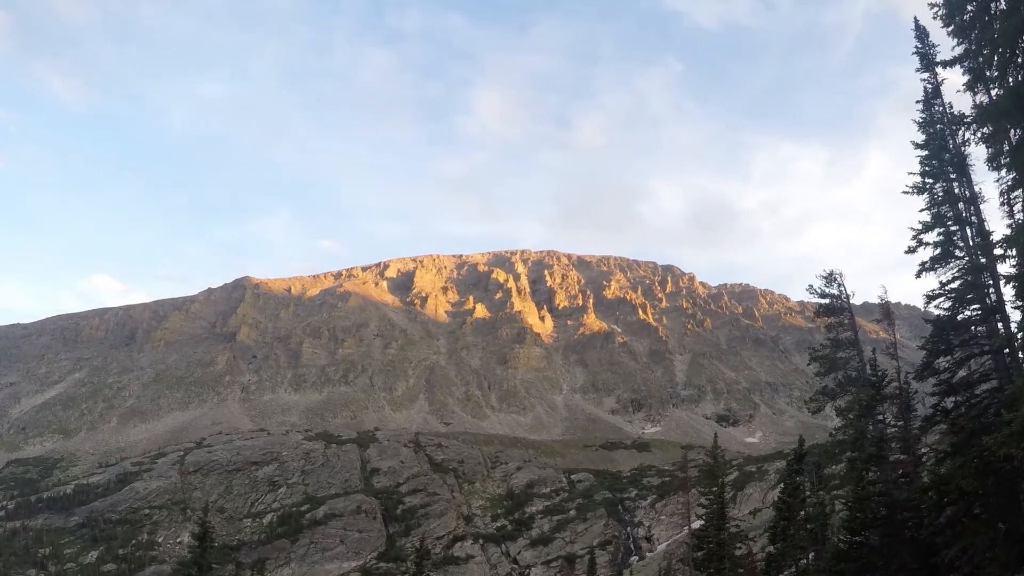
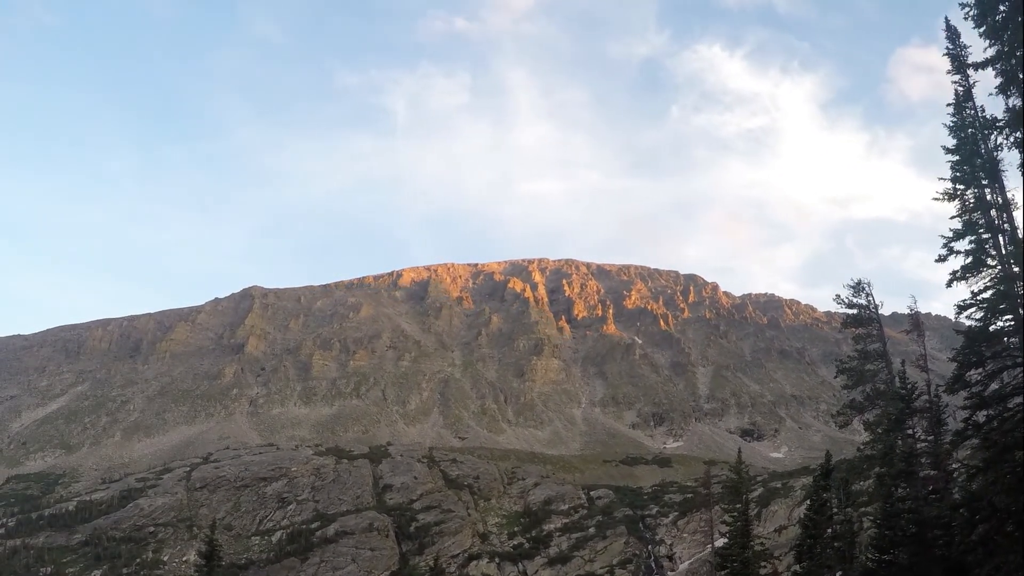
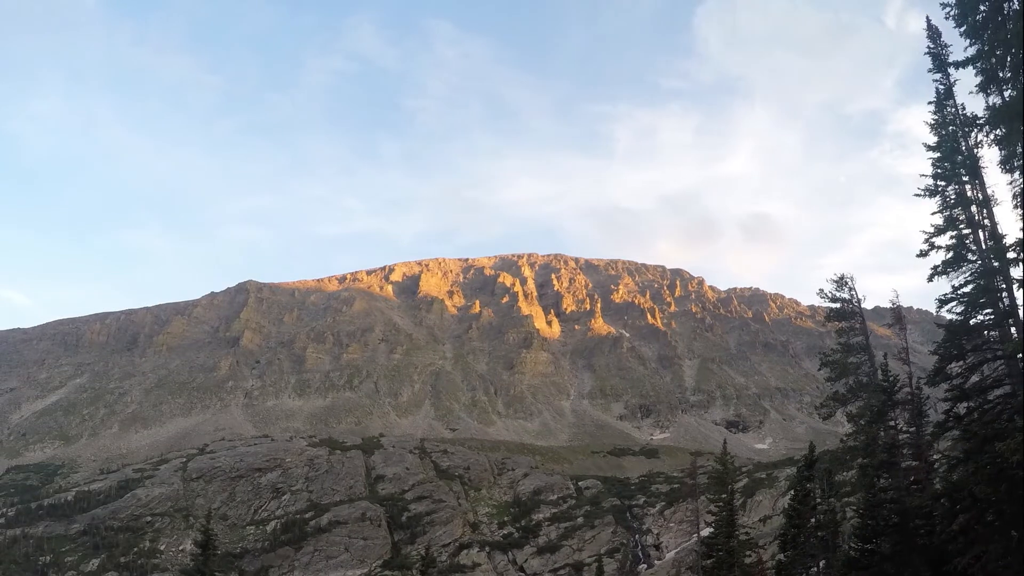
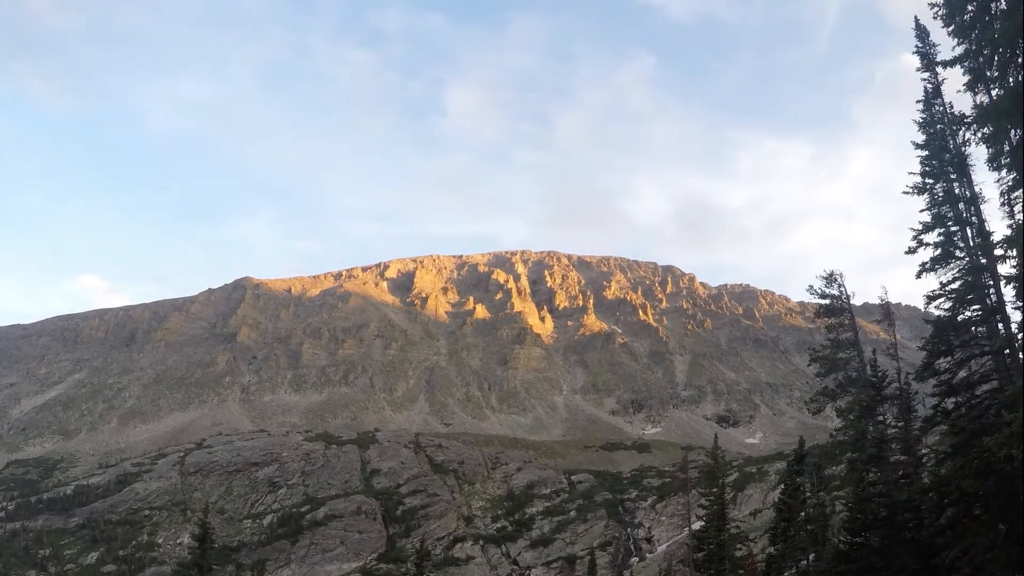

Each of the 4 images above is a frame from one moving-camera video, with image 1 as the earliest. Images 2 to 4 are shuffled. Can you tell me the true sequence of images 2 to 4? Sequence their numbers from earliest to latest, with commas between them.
4, 3, 2
